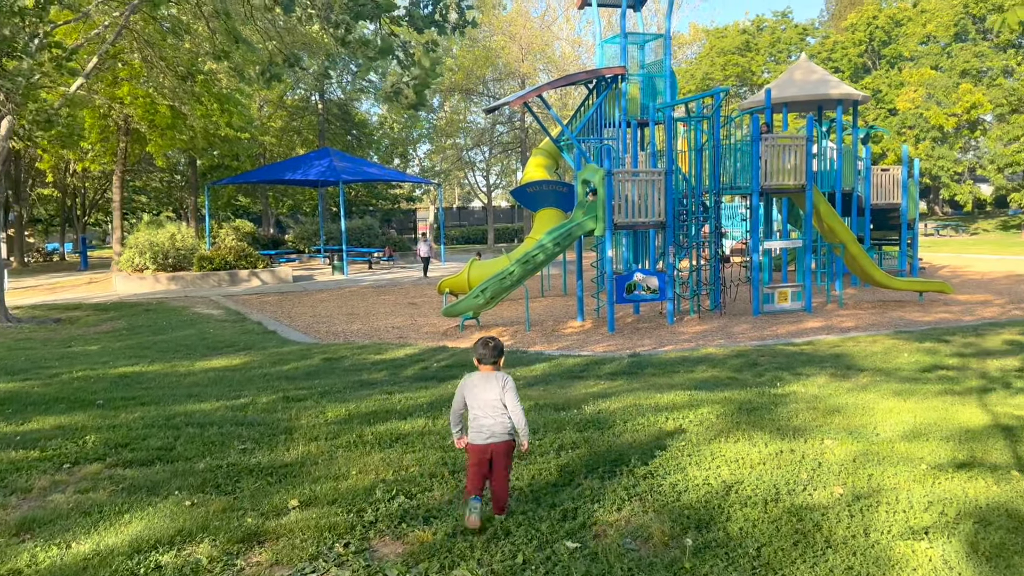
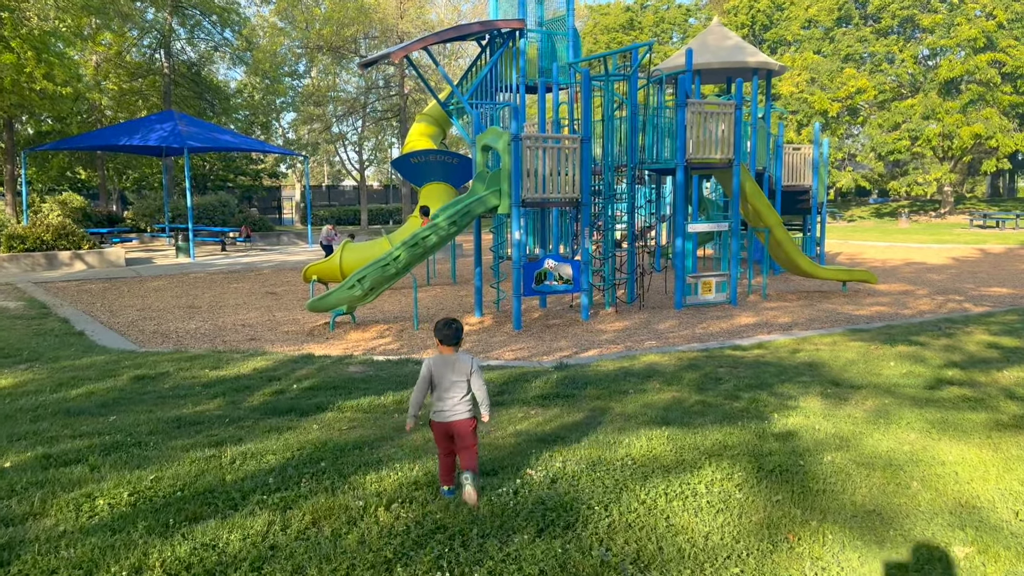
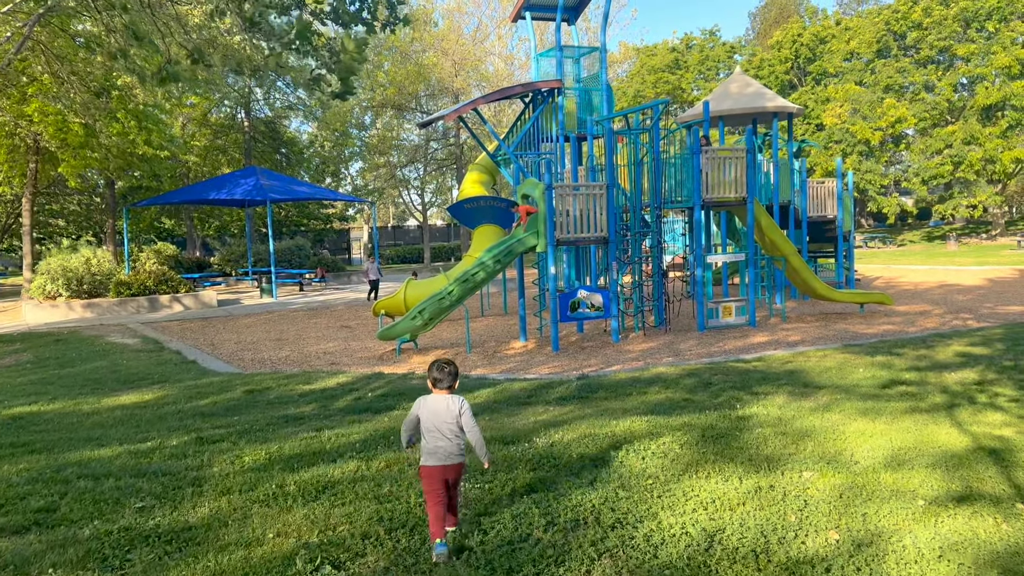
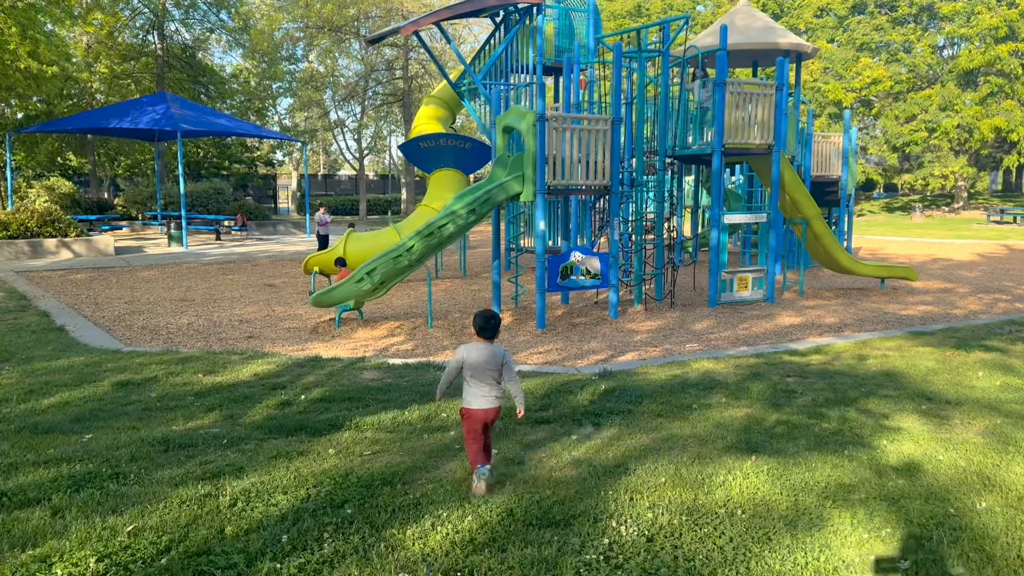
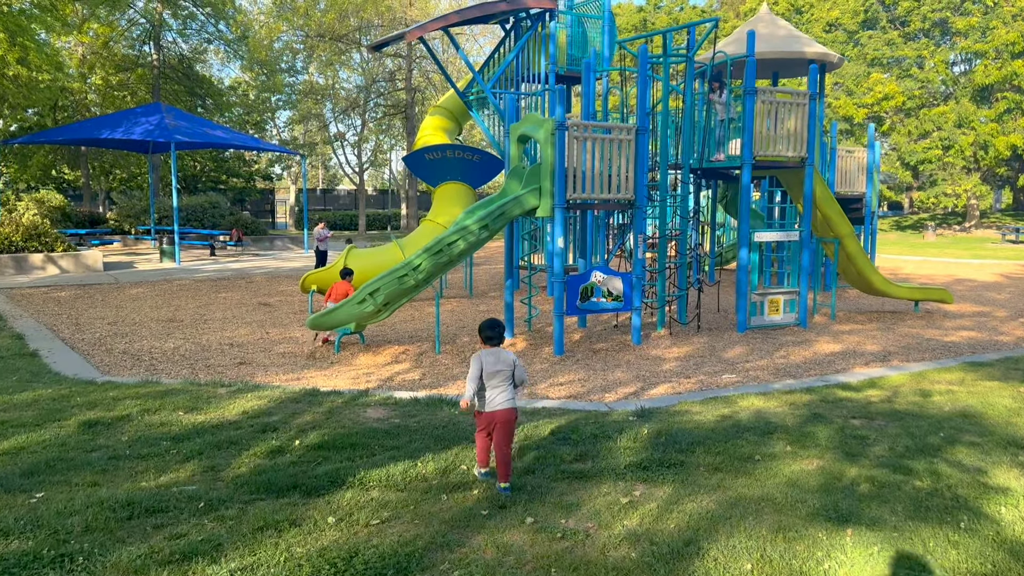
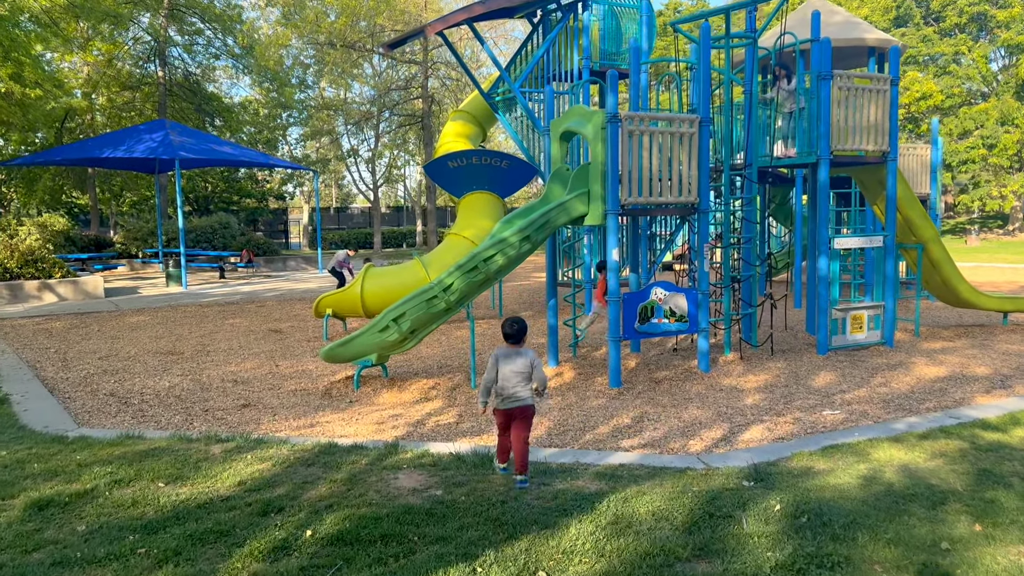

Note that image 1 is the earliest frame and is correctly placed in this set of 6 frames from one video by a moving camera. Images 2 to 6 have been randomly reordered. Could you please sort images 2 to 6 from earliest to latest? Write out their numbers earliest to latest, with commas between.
3, 2, 4, 5, 6
